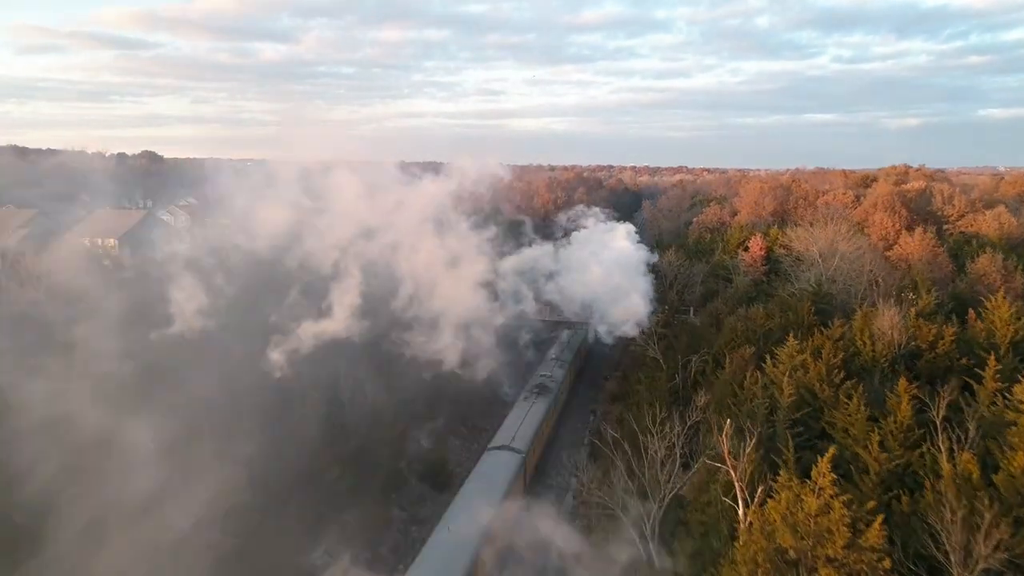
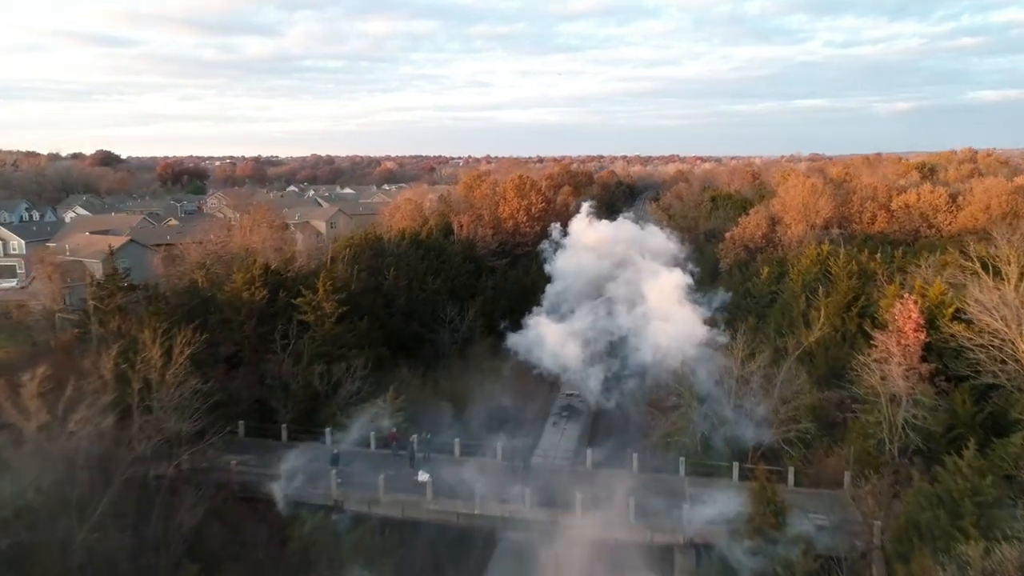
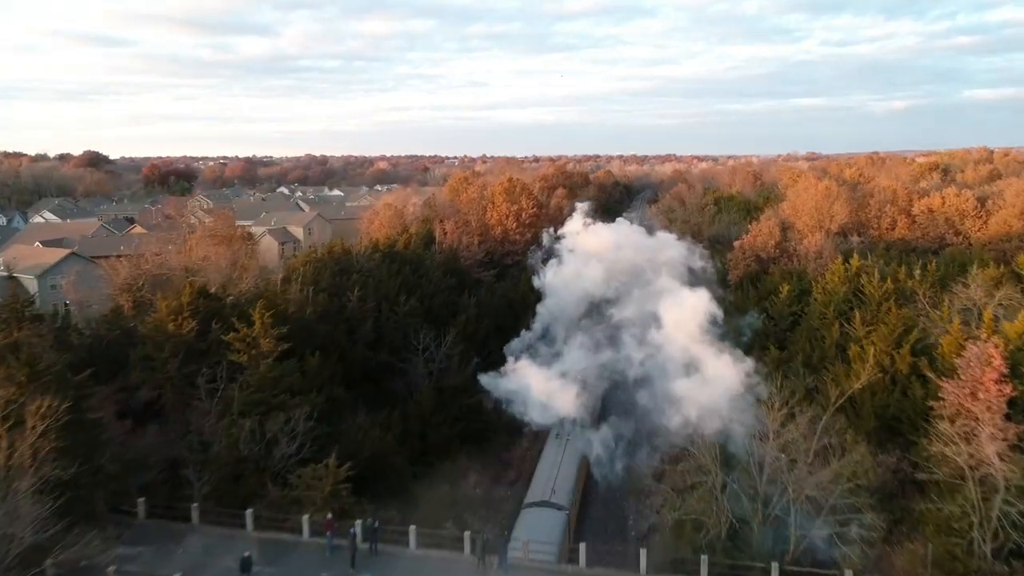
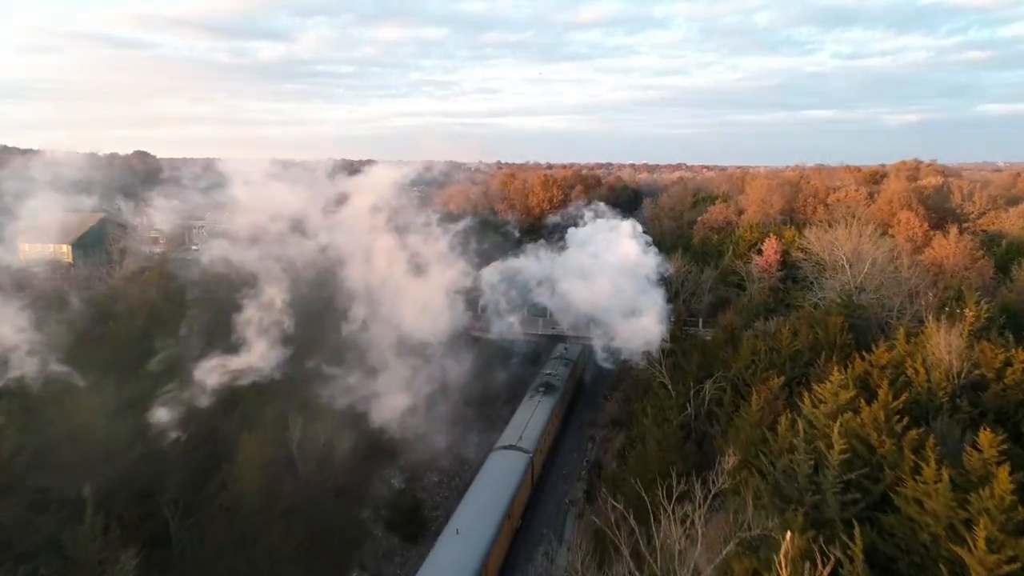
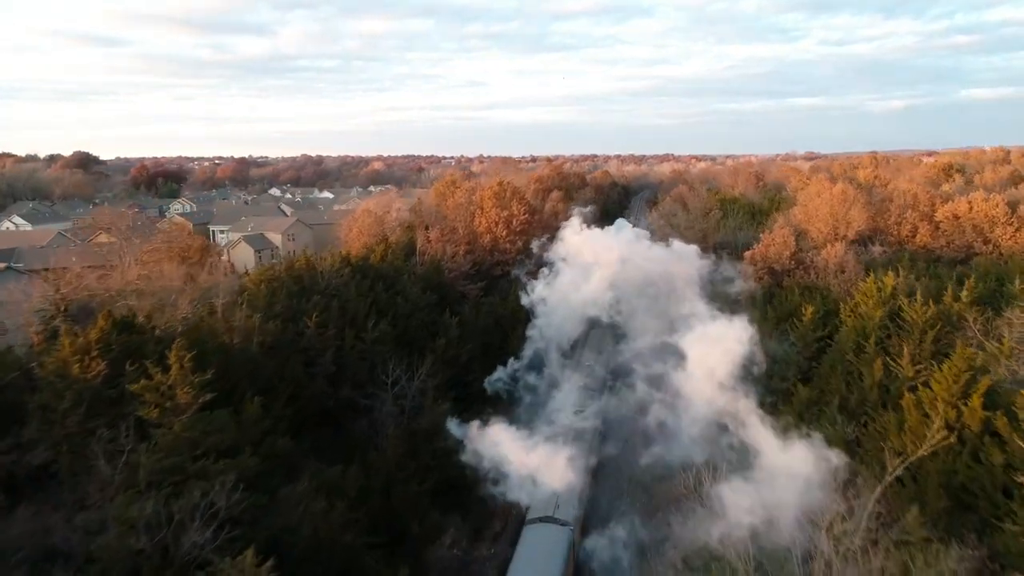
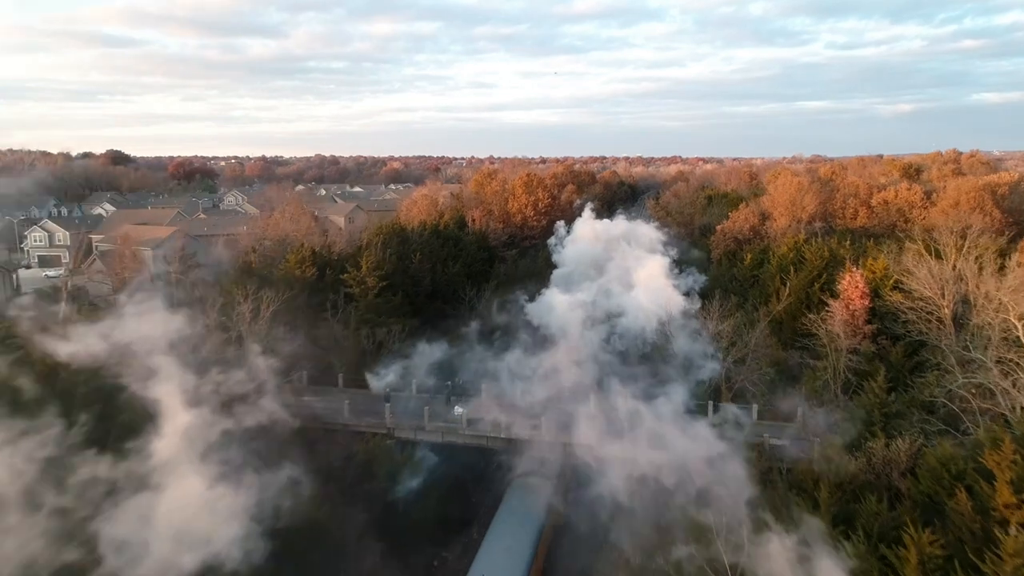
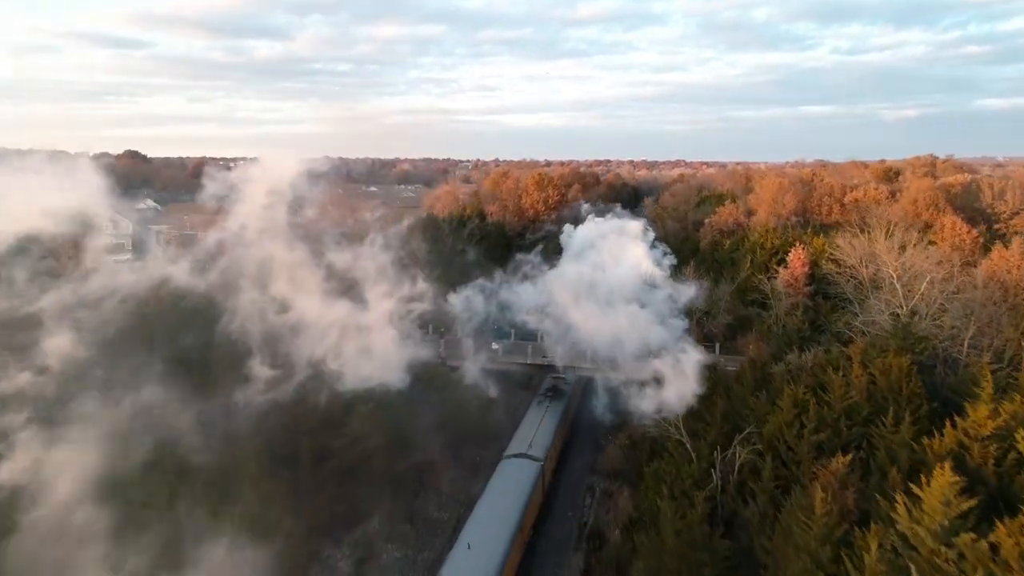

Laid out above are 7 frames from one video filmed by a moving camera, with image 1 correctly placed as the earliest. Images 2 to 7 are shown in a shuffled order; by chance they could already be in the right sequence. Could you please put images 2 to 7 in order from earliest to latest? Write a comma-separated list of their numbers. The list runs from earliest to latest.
4, 7, 6, 2, 3, 5
